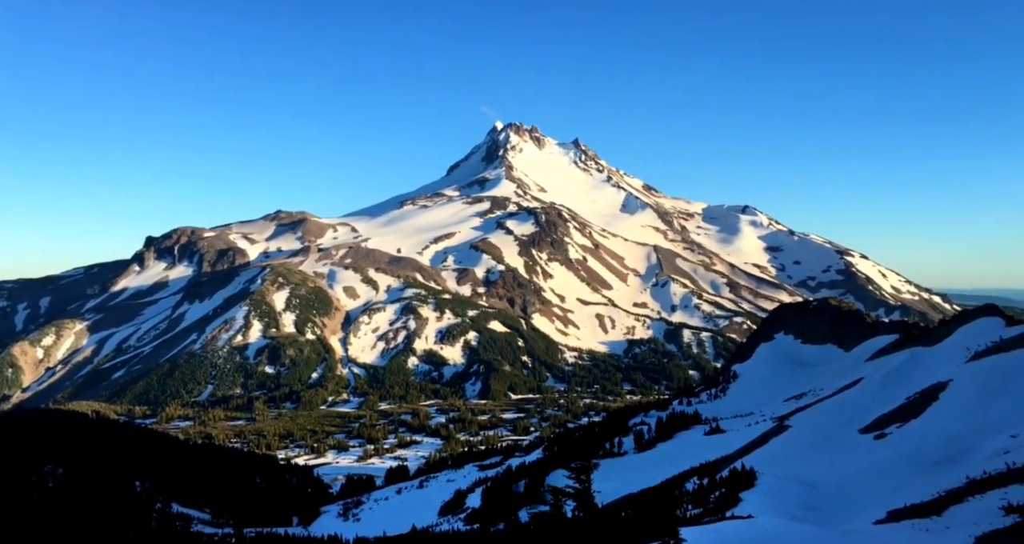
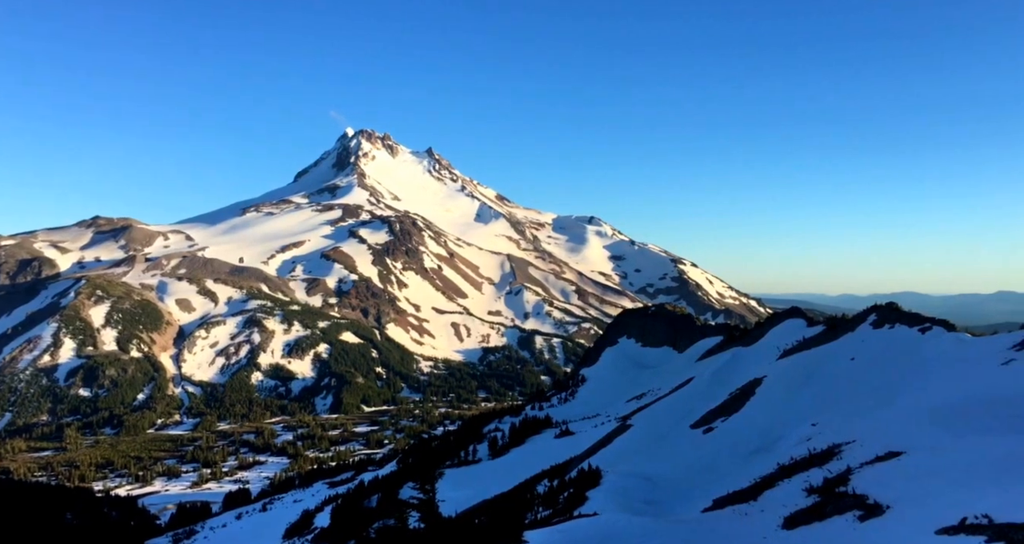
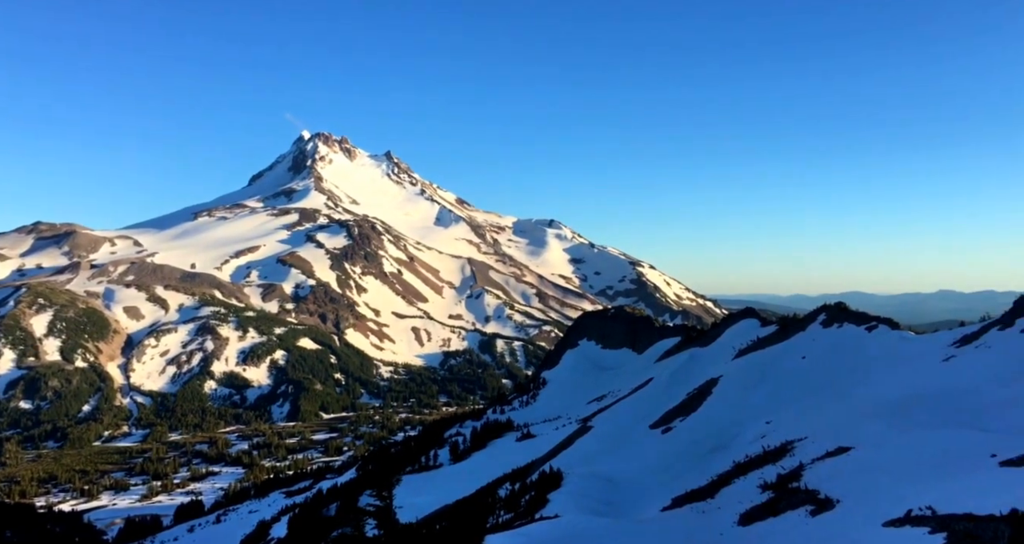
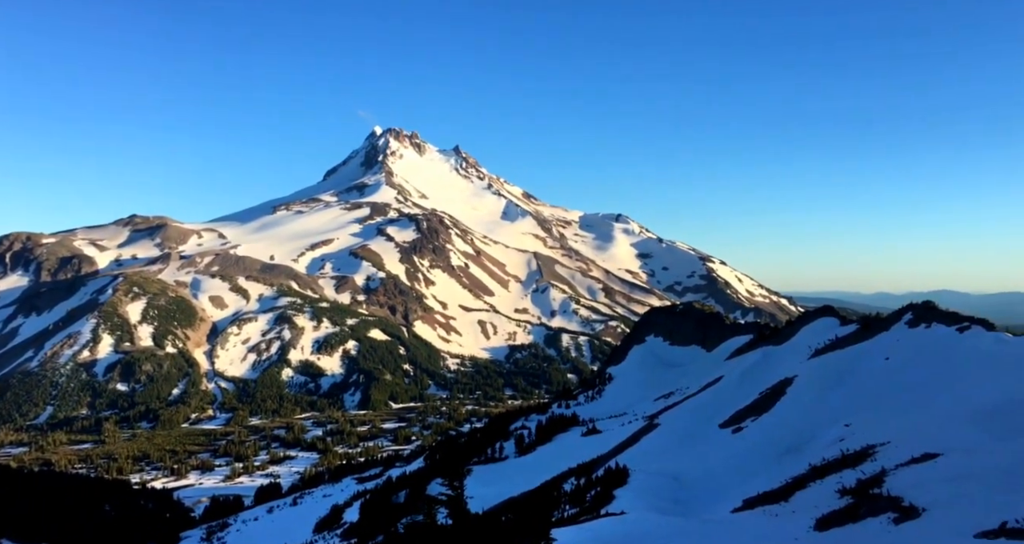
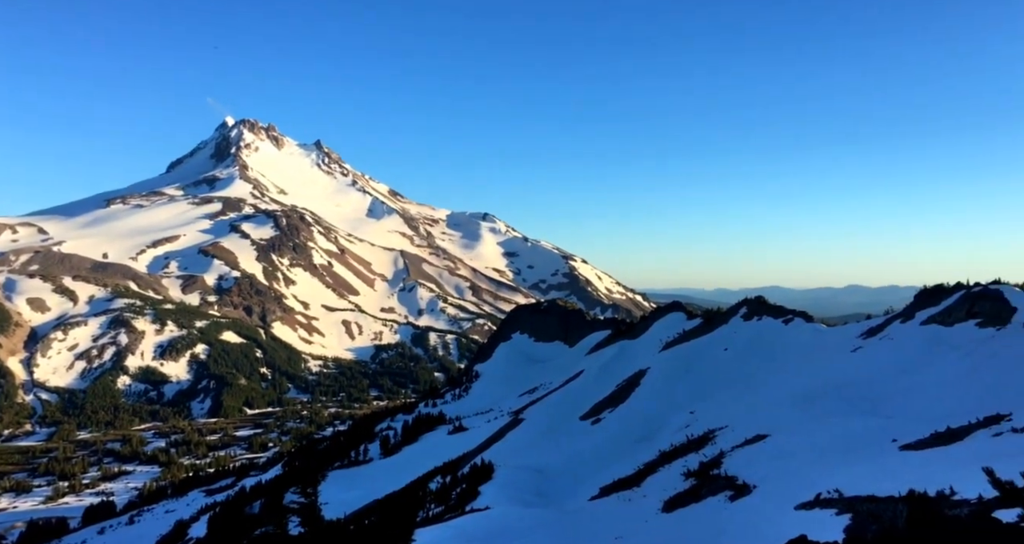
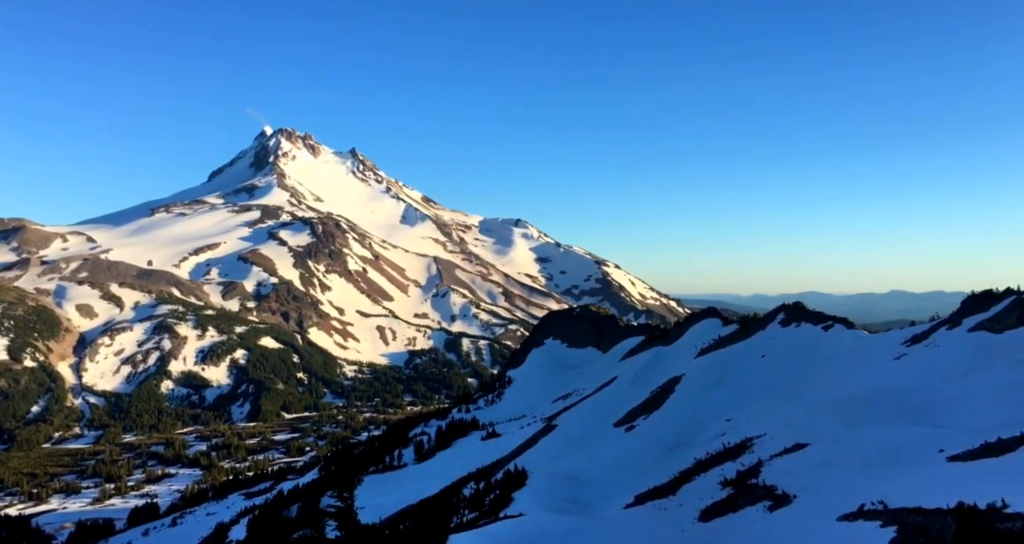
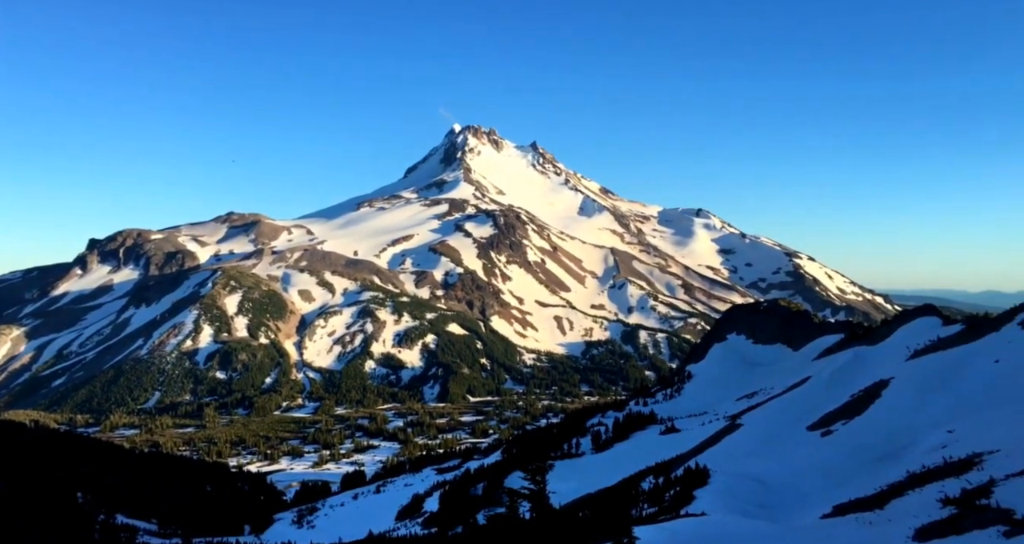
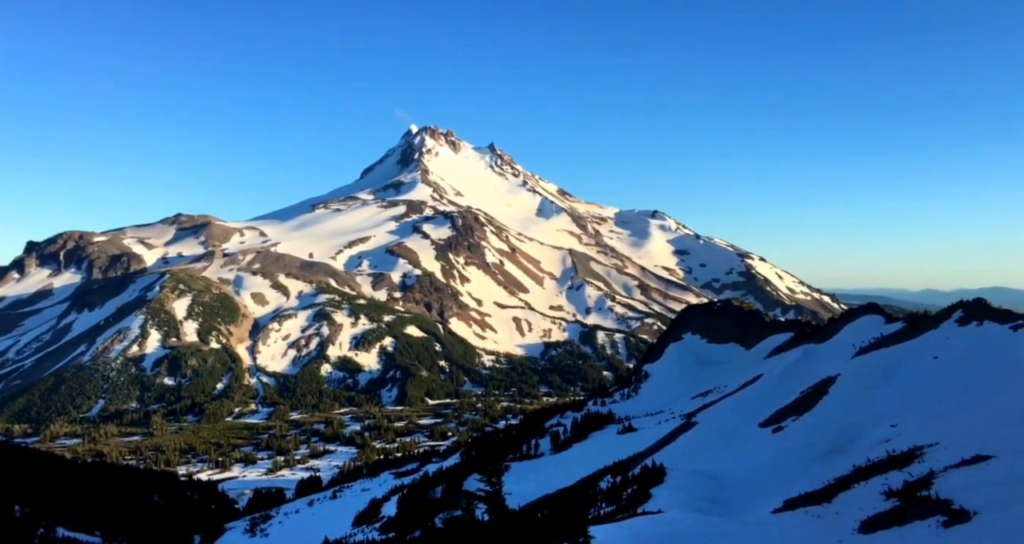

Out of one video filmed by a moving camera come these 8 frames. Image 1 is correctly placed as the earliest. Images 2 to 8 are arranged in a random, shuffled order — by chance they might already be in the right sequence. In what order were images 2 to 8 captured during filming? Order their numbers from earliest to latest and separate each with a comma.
7, 8, 4, 2, 3, 6, 5
